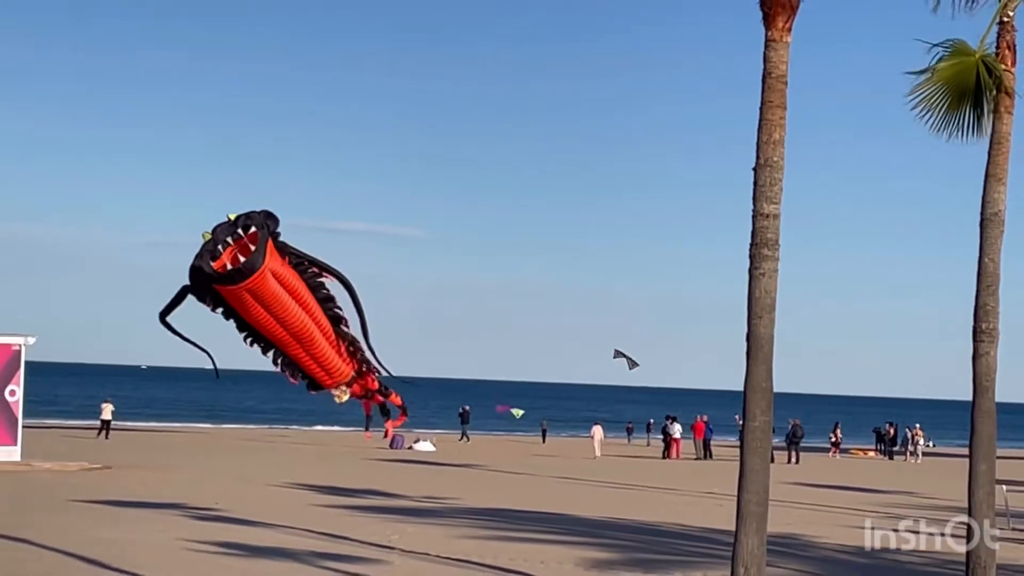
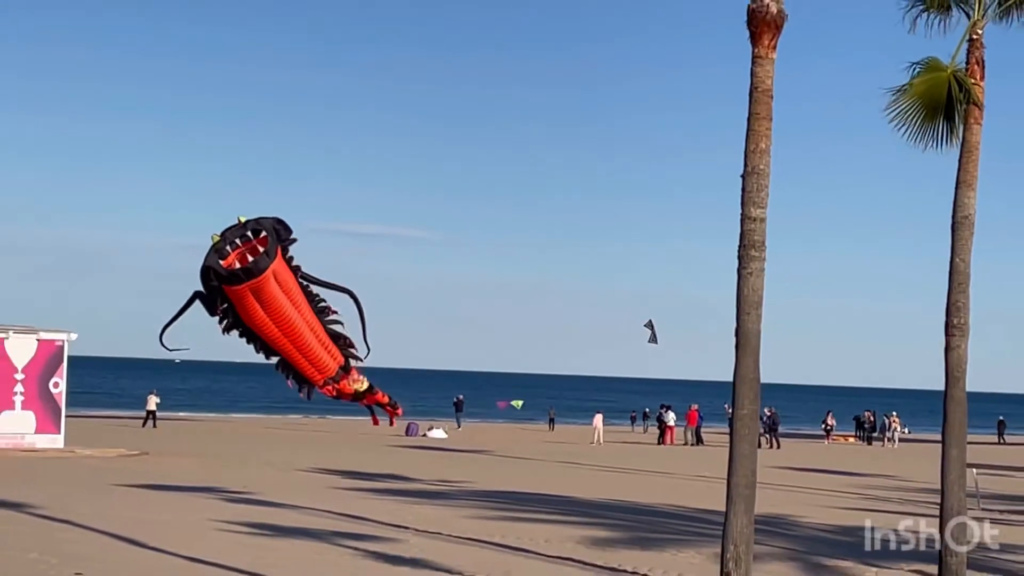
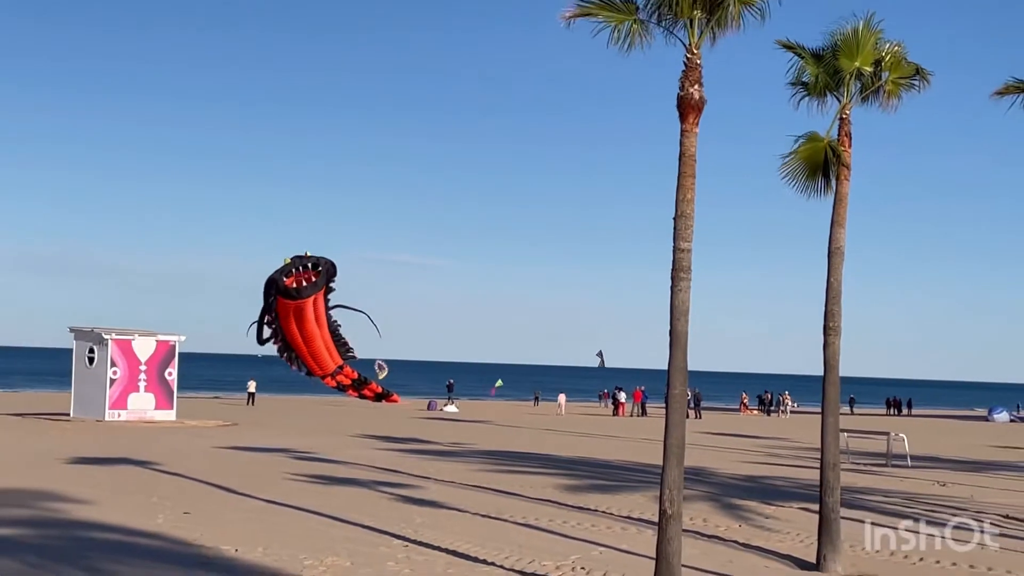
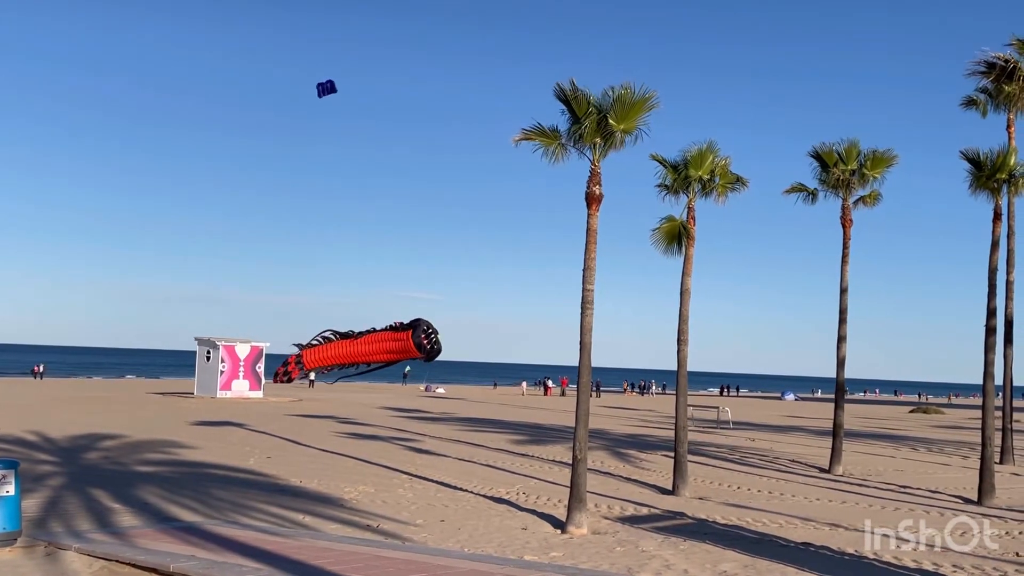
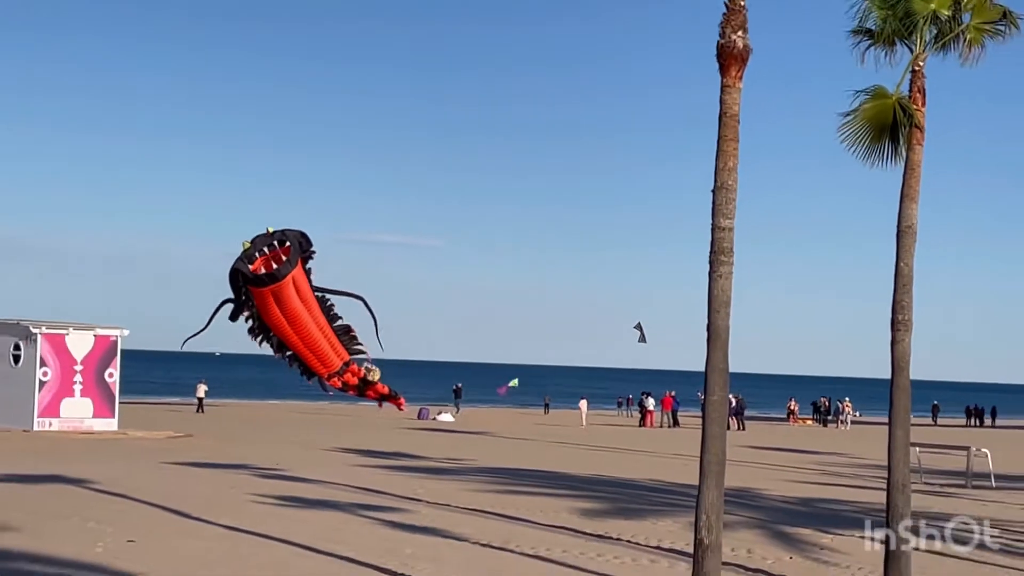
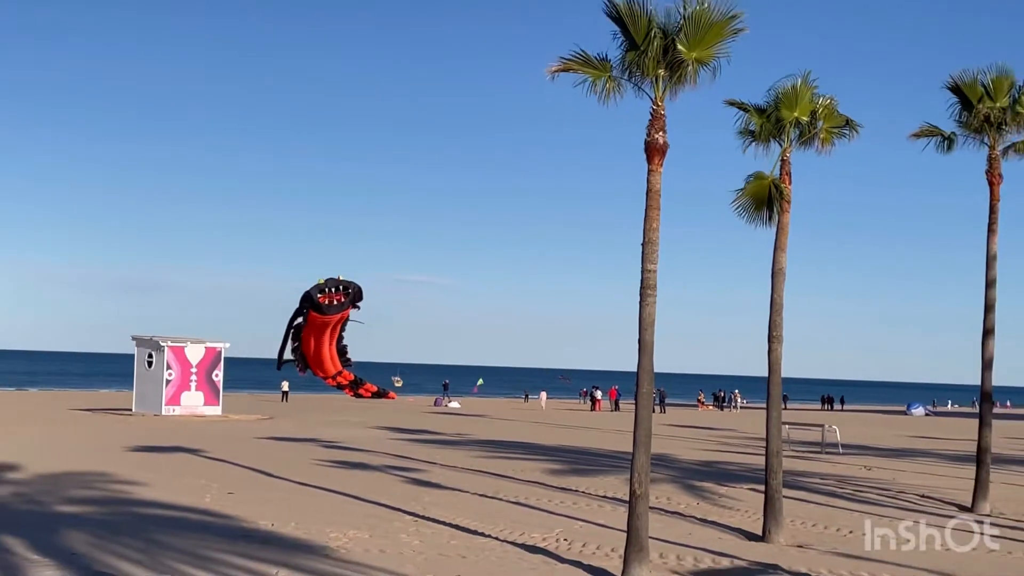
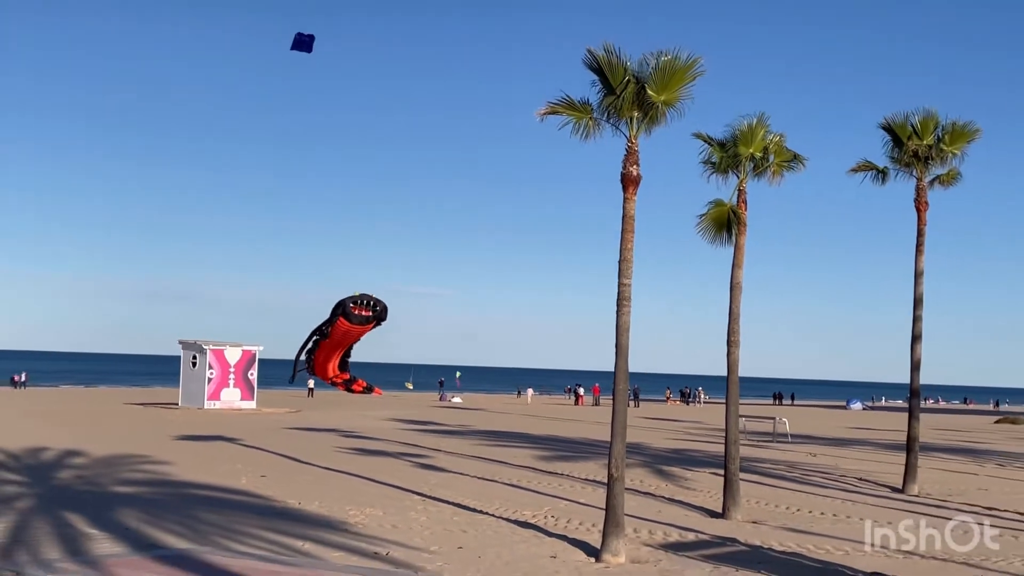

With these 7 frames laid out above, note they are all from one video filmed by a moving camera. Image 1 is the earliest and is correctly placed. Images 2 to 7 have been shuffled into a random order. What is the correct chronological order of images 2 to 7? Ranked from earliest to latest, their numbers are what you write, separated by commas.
2, 5, 3, 6, 7, 4
